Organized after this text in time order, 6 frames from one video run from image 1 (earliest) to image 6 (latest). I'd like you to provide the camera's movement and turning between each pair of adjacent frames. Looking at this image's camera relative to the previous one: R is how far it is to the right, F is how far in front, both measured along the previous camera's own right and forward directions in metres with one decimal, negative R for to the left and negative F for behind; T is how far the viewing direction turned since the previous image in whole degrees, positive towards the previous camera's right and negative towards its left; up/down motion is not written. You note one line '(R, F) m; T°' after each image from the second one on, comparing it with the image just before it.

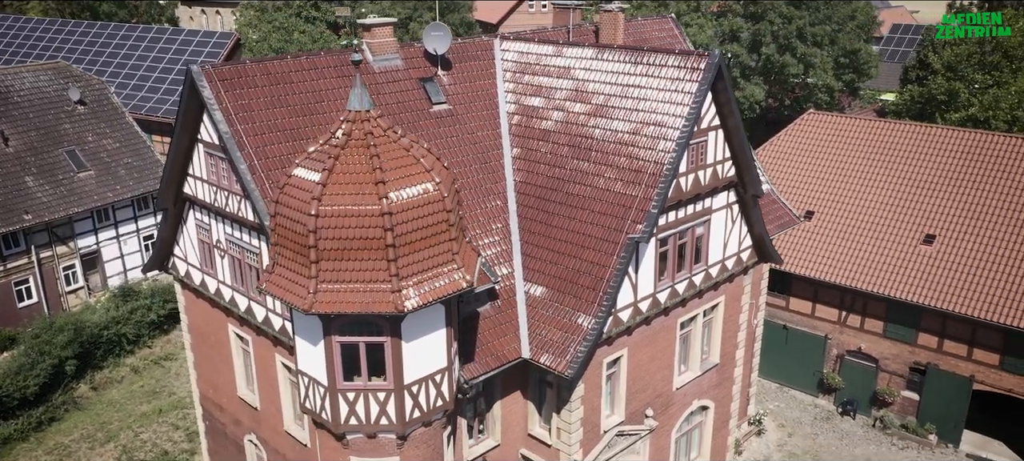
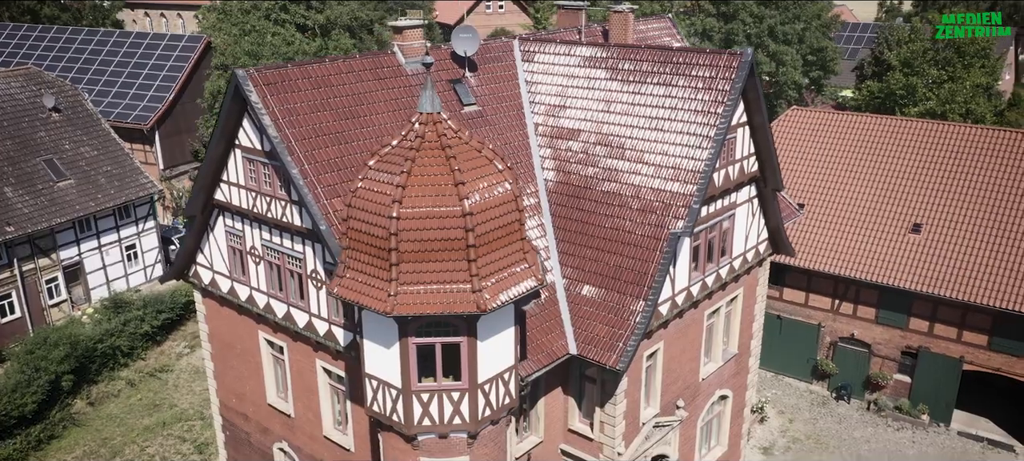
(-1.8, -0.1) m; +4°
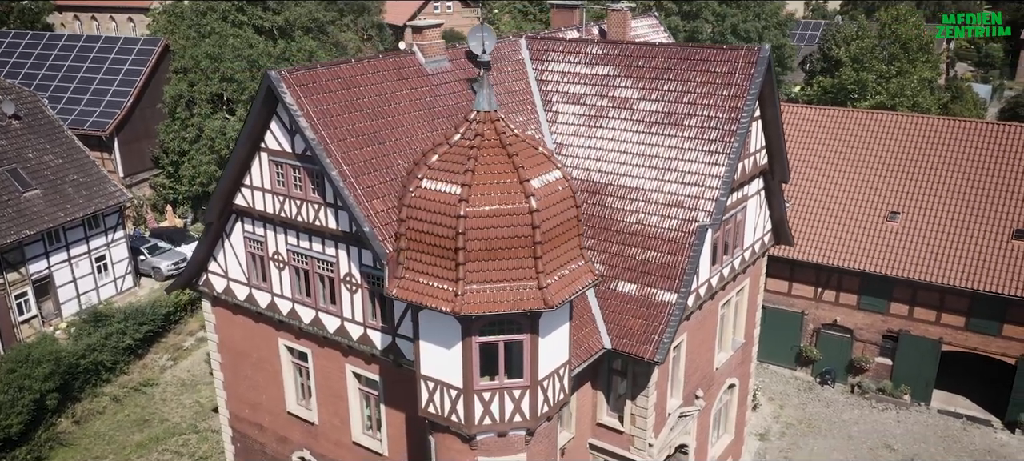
(-1.7, 0.0) m; +5°
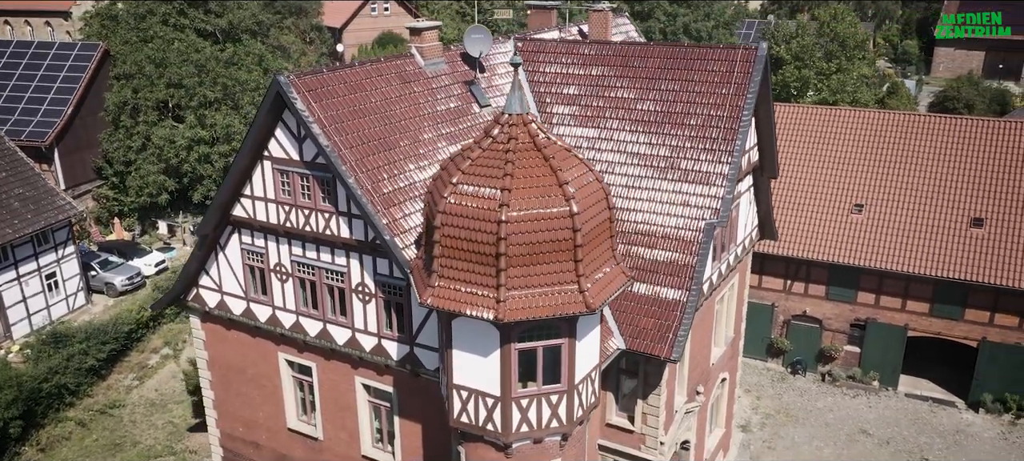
(-1.5, +0.2) m; +5°
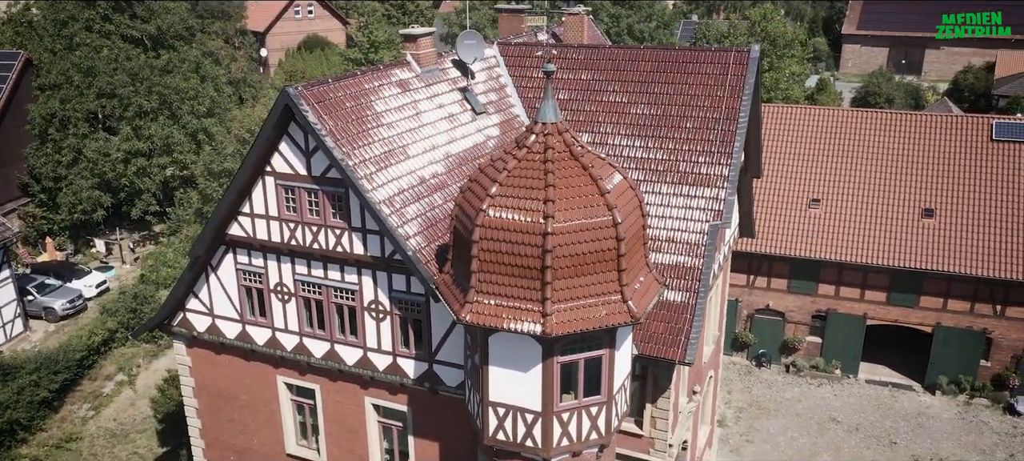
(-1.6, +0.3) m; +6°
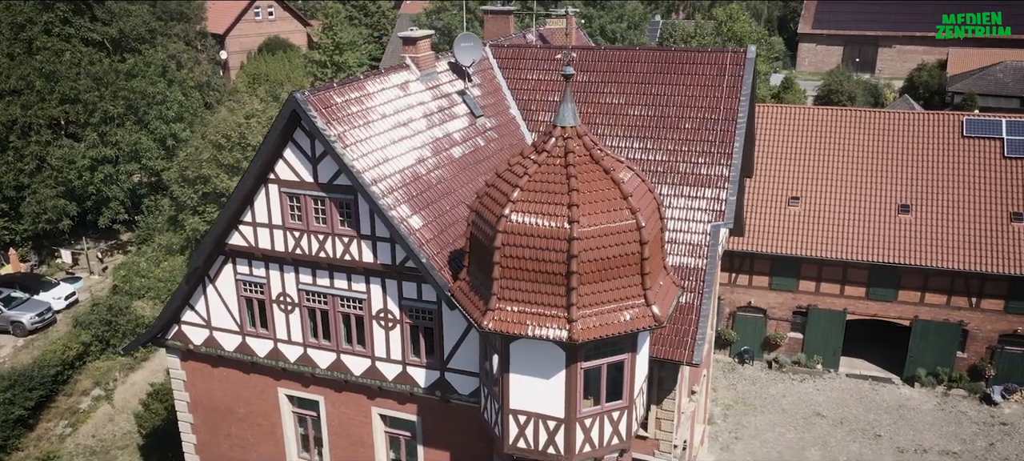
(-0.8, +0.2) m; +3°
